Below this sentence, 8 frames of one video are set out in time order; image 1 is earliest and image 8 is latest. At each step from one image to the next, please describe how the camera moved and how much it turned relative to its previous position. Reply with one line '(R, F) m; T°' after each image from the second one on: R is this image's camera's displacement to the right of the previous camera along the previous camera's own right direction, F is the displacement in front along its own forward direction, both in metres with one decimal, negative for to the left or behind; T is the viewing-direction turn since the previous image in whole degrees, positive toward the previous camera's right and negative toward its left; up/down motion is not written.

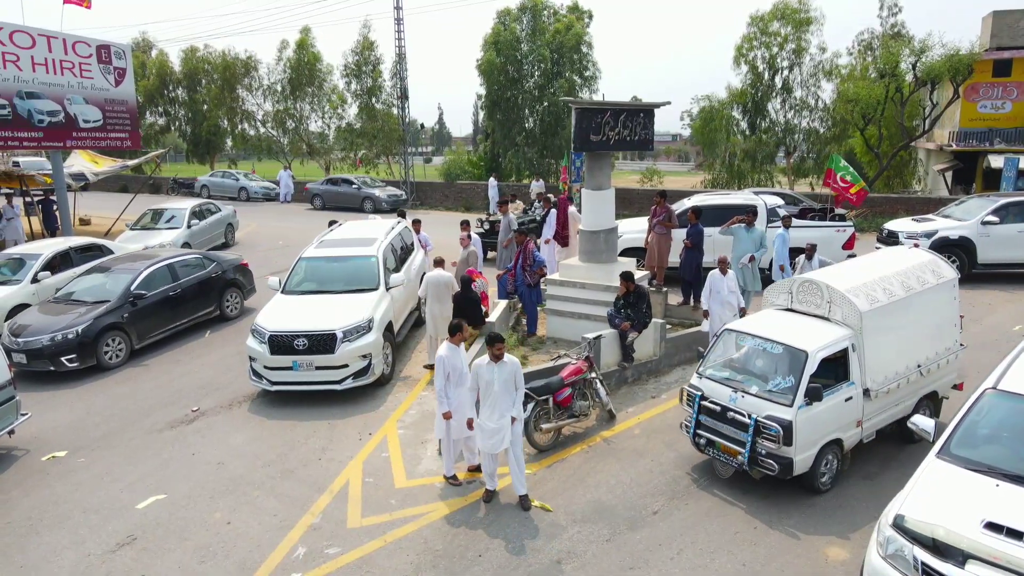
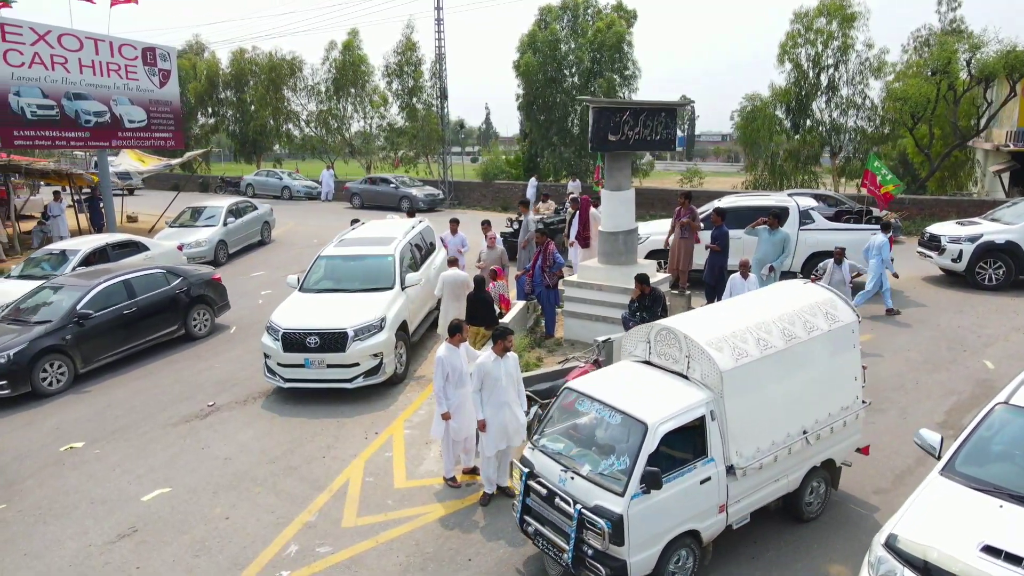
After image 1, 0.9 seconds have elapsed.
(+0.4, +0.1) m; -4°
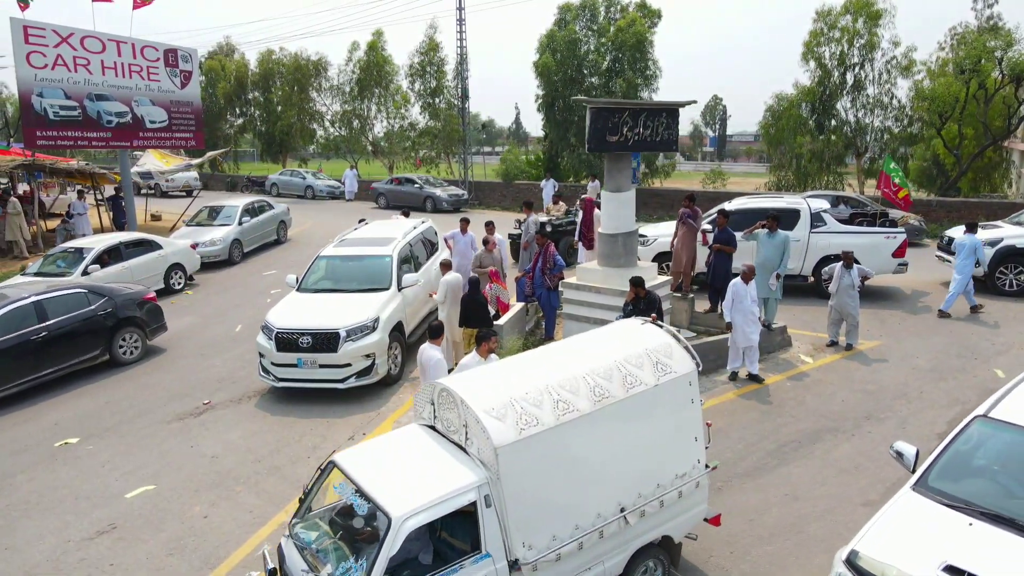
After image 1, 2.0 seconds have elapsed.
(+0.4, +0.1) m; -2°
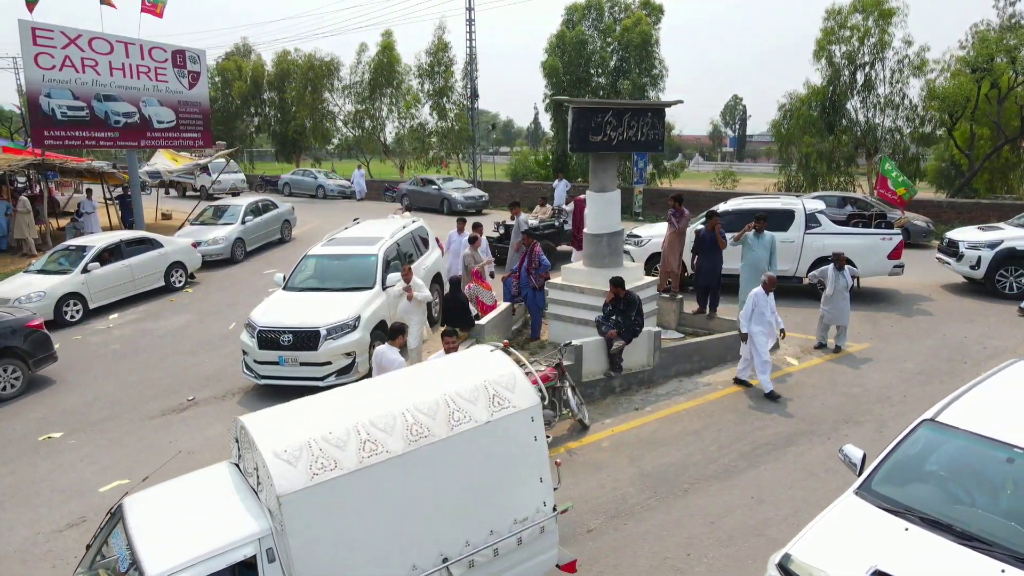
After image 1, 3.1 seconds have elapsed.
(+0.5, 0.0) m; -1°
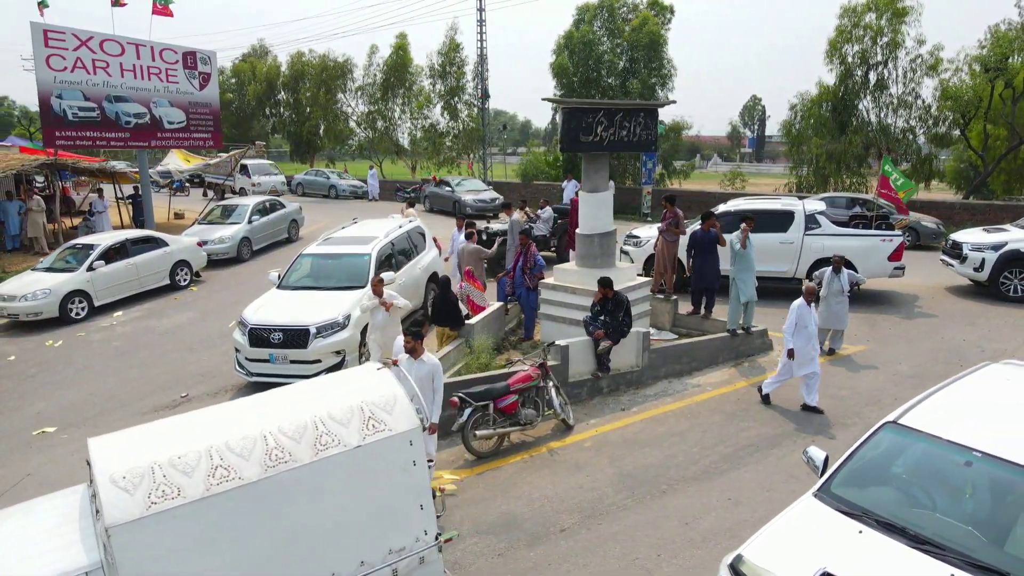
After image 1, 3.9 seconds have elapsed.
(+0.4, 0.0) m; -1°
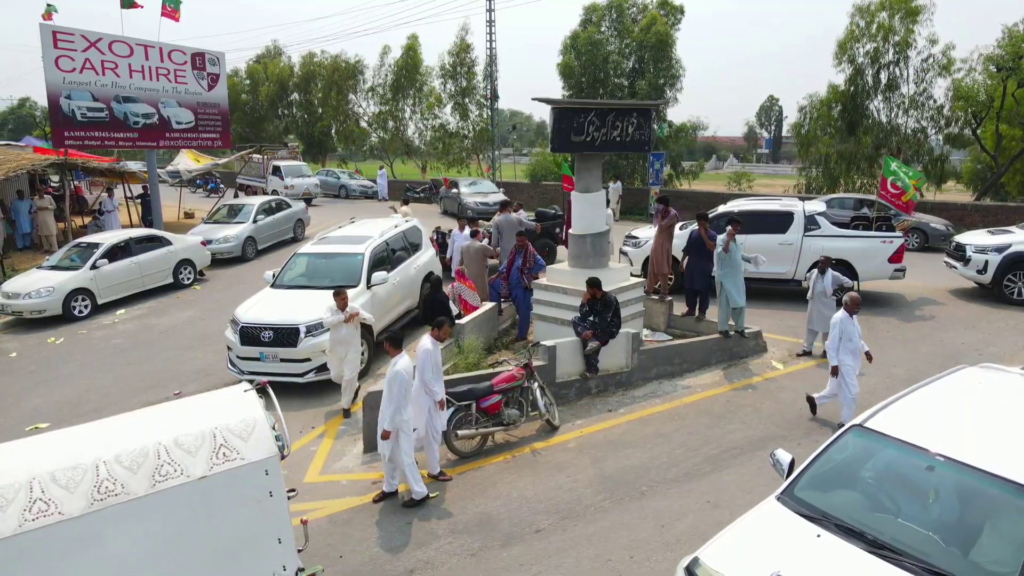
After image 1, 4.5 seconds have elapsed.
(+0.3, 0.0) m; -1°
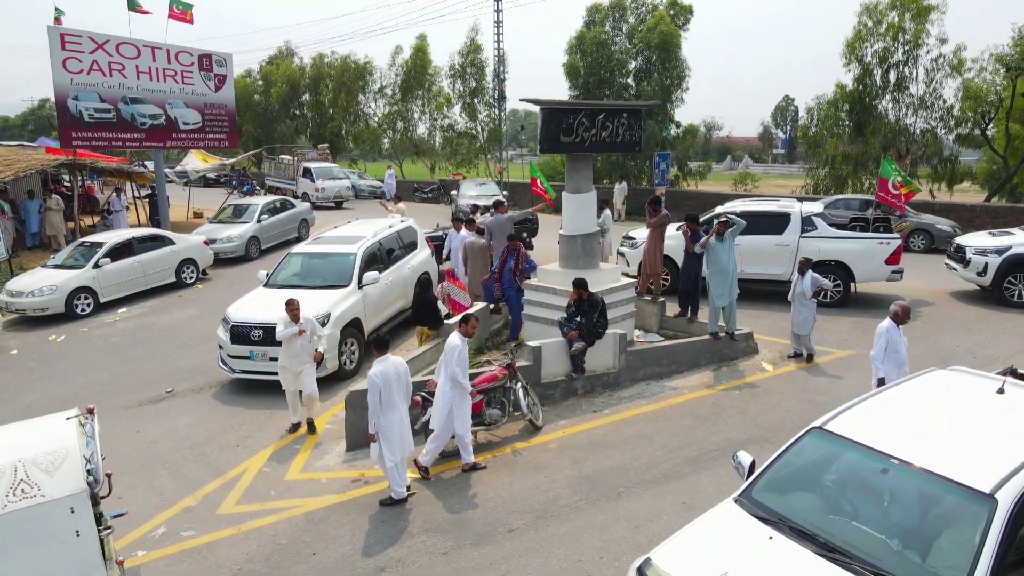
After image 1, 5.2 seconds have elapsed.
(+0.3, 0.0) m; -1°
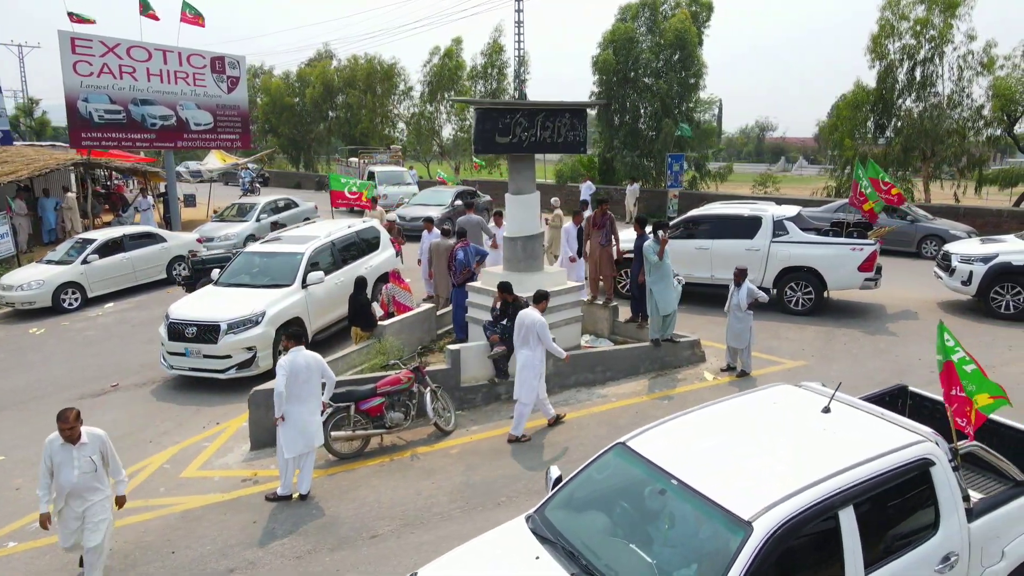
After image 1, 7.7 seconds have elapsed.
(+1.5, +0.2) m; -4°
